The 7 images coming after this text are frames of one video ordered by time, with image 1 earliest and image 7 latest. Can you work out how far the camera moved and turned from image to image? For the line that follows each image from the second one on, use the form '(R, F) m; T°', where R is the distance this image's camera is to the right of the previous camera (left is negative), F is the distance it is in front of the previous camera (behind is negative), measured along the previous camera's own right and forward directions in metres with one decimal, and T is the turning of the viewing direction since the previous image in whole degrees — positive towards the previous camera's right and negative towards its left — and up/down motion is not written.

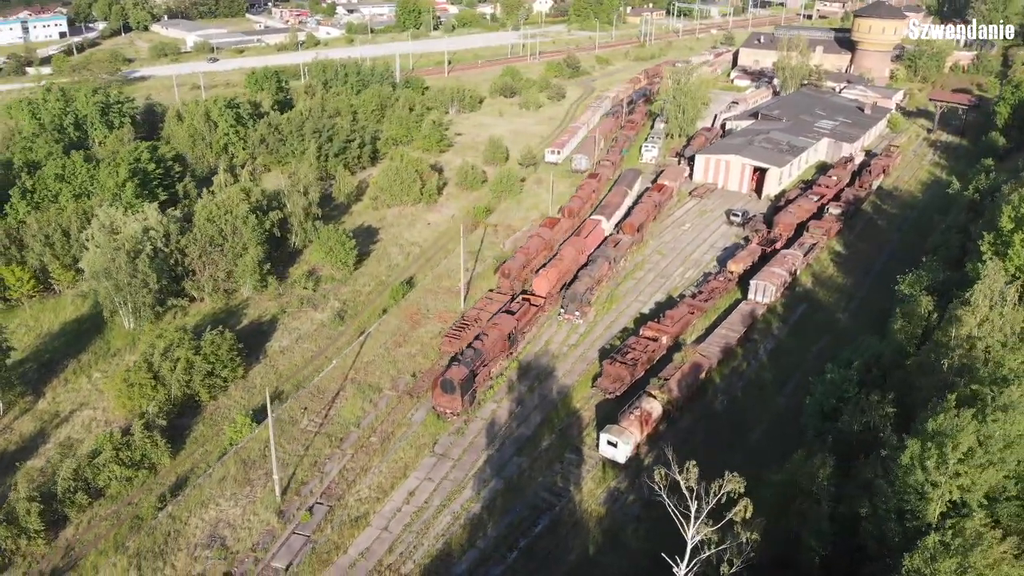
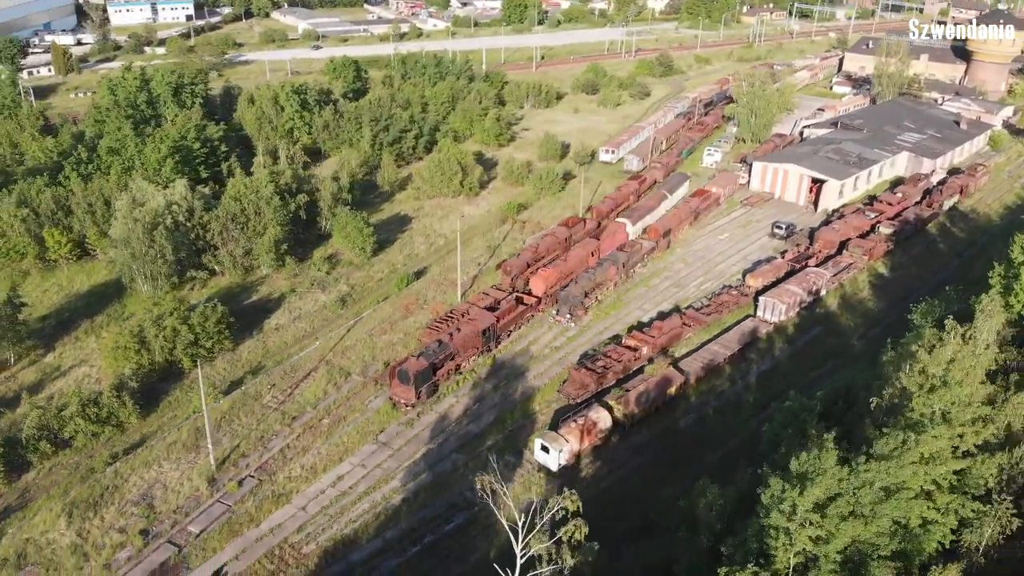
(+6.2, +0.7) m; -9°
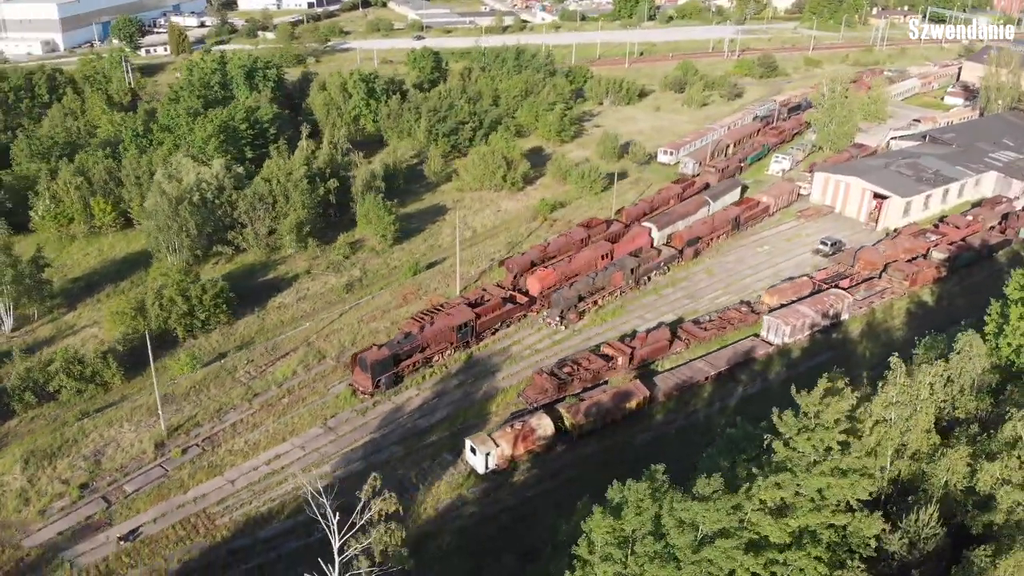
(+6.3, +1.0) m; -9°
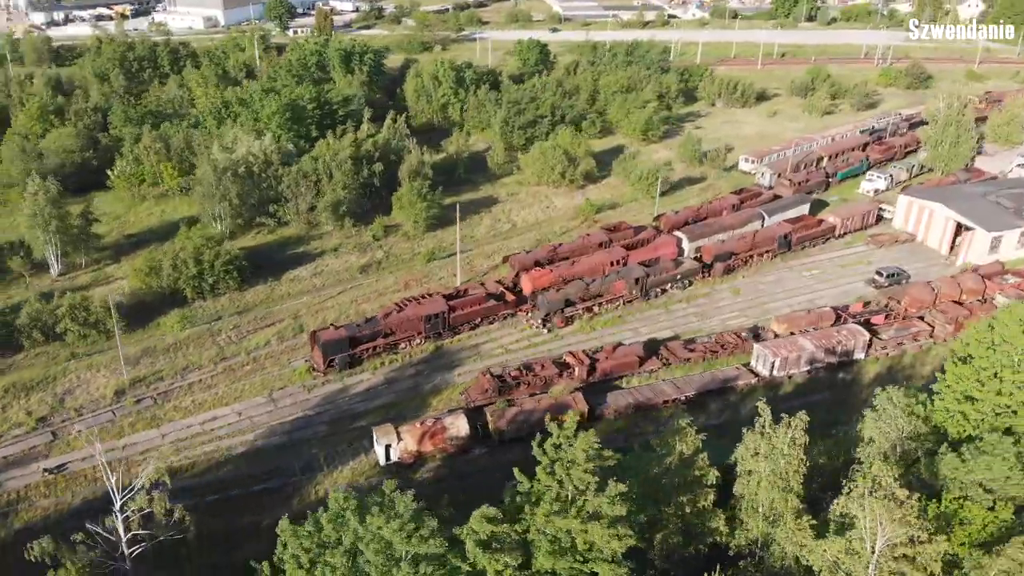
(+8.3, +1.5) m; -13°
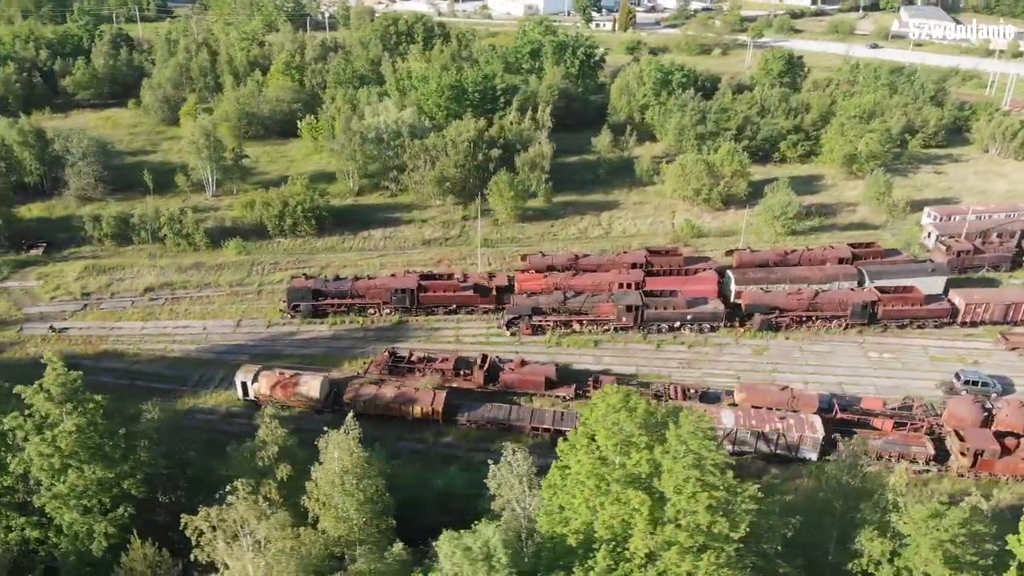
(+16.8, +4.5) m; -27°
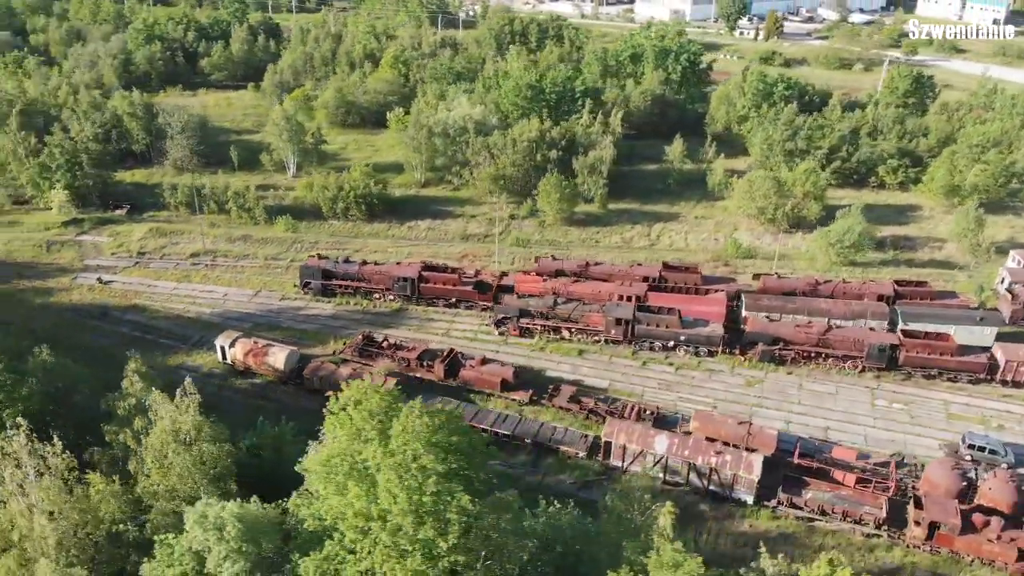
(+7.7, +0.9) m; -12°
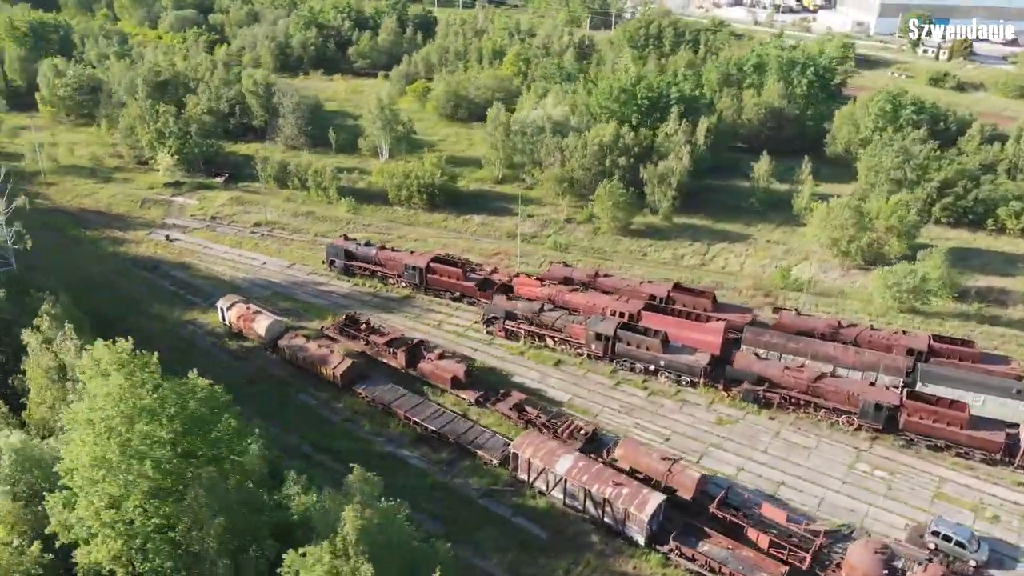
(+8.7, +1.4) m; -14°
